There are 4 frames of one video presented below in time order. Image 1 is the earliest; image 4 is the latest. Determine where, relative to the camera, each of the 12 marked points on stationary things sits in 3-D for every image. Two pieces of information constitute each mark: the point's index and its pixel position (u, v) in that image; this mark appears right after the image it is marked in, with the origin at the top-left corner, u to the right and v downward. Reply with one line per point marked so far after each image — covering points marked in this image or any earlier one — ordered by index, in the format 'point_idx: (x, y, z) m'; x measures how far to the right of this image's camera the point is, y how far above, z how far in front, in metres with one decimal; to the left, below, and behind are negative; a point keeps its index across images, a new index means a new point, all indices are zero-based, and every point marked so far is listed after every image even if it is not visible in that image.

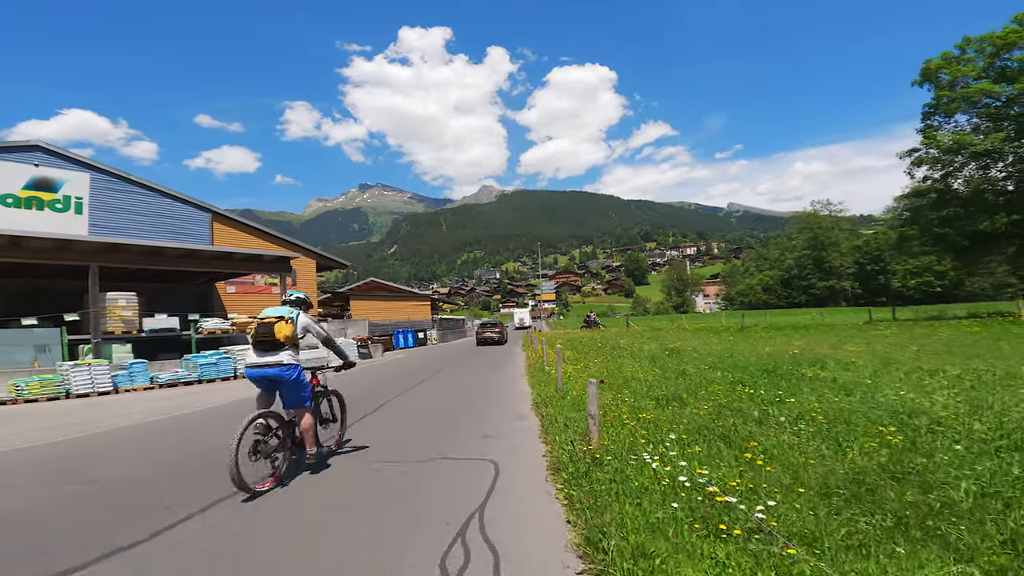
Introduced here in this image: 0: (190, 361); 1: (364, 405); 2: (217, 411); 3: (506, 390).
0: (-11.7, -2.6, +19.4) m
1: (-4.1, -3.2, +15.1) m
2: (-7.7, -3.2, +14.1) m
3: (-0.1, -2.6, +13.8) m
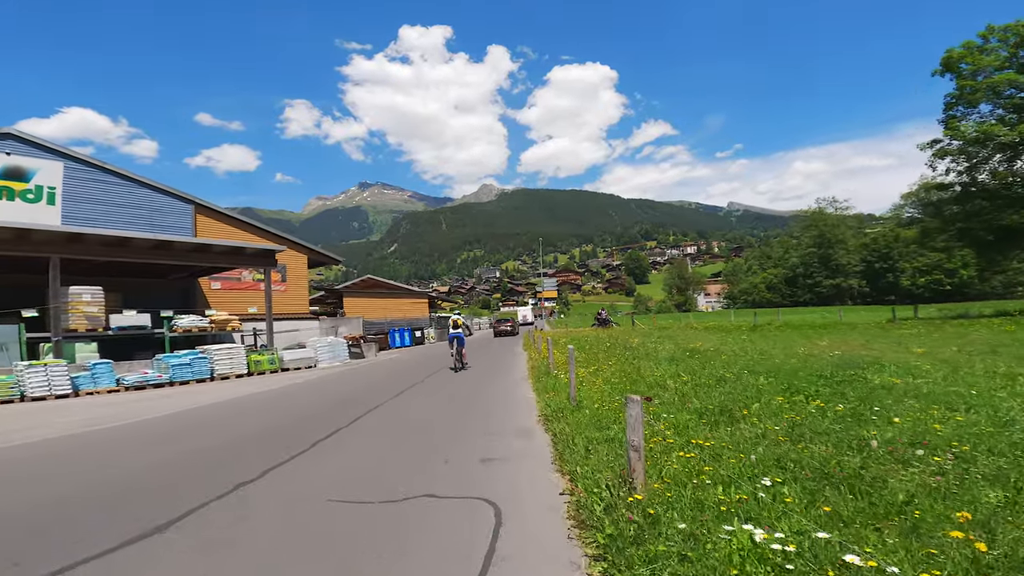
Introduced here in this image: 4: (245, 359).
0: (-11.6, -2.4, +17.8) m
1: (-4.1, -3.0, +13.5) m
2: (-7.7, -3.1, +12.5) m
3: (-0.1, -2.4, +12.2) m
4: (-9.9, -2.6, +19.9) m
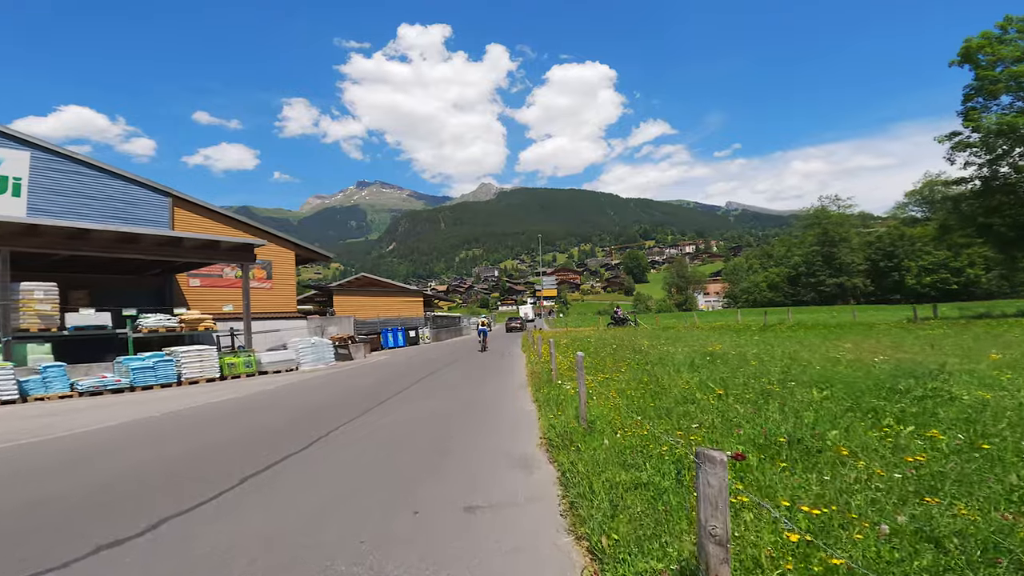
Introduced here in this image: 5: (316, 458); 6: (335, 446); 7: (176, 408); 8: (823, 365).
0: (-11.7, -2.3, +16.1) m
1: (-4.1, -2.9, +11.9) m
2: (-7.8, -2.9, +10.8) m
3: (-0.2, -2.3, +10.6) m
4: (-10.0, -2.5, +18.2) m
5: (-3.0, -2.5, +8.3) m
6: (-3.1, -2.6, +9.5) m
7: (-8.9, -3.1, +14.2) m
8: (+6.0, -1.5, +10.4) m
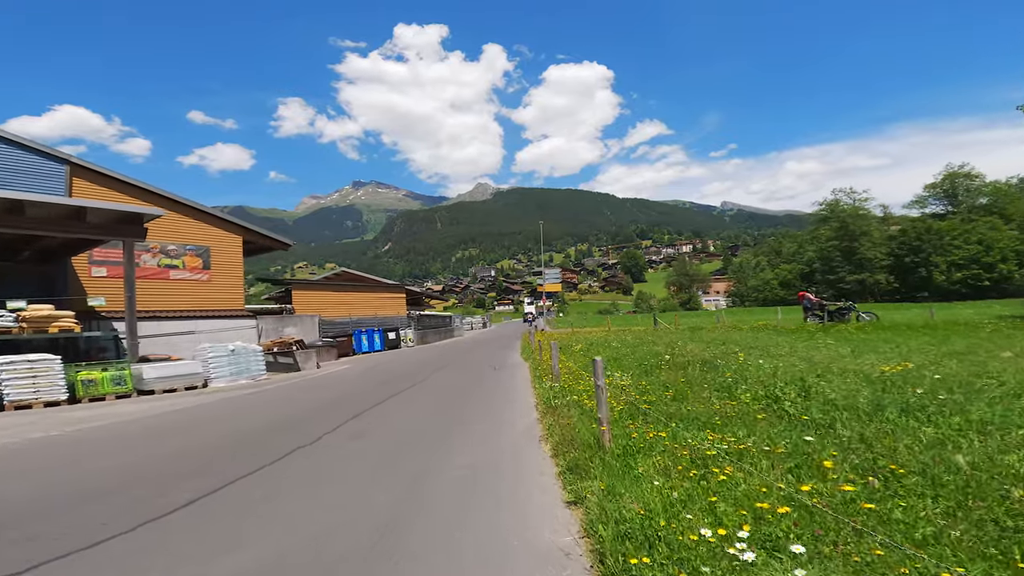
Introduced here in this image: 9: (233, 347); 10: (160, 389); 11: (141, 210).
0: (-11.7, -1.9, +10.0) m
1: (-4.1, -2.5, +5.8) m
2: (-7.7, -2.5, +4.8) m
3: (-0.1, -1.9, +4.5) m
4: (-10.0, -2.1, +12.1) m
5: (-2.9, -2.1, +2.3) m
6: (-3.0, -2.2, +3.4) m
7: (-8.8, -2.7, +8.1) m
8: (+6.1, -1.1, +4.4) m
9: (-8.2, -1.8, +16.2) m
10: (-9.0, -2.6, +14.0) m
11: (-10.5, +2.2, +15.3) m
